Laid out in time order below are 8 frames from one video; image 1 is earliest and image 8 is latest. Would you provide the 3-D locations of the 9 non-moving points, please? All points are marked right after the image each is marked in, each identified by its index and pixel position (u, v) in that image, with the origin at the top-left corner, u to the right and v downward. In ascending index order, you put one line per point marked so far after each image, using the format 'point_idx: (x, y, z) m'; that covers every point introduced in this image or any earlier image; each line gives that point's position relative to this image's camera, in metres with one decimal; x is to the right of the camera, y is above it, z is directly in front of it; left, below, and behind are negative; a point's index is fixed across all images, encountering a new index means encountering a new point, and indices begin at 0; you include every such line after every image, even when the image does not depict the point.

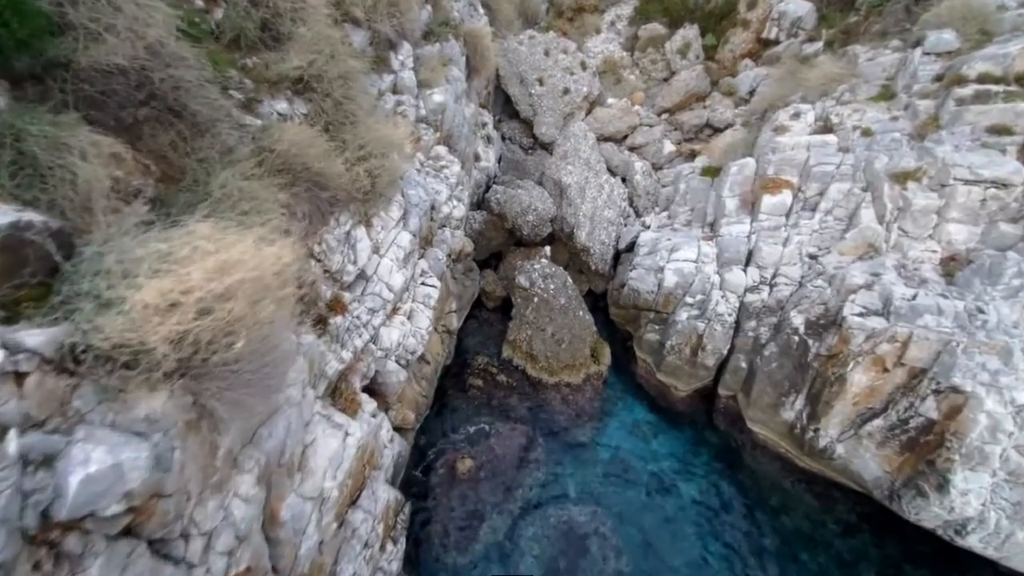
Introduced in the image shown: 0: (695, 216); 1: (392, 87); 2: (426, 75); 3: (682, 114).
0: (+3.3, +1.3, +9.3) m
1: (-1.6, +2.7, +7.0) m
2: (-1.2, +3.0, +7.5) m
3: (+3.8, +3.9, +11.5) m
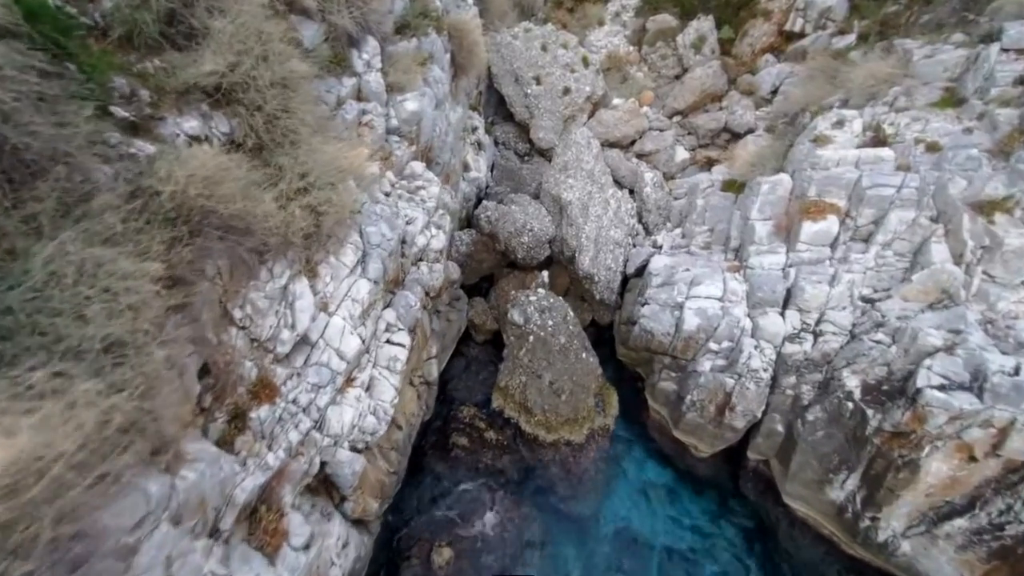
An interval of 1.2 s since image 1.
0: (+3.1, +0.7, +8.0) m
1: (-1.7, +2.1, +5.7) m
2: (-1.4, +2.5, +6.2) m
3: (+3.6, +3.4, +10.2) m
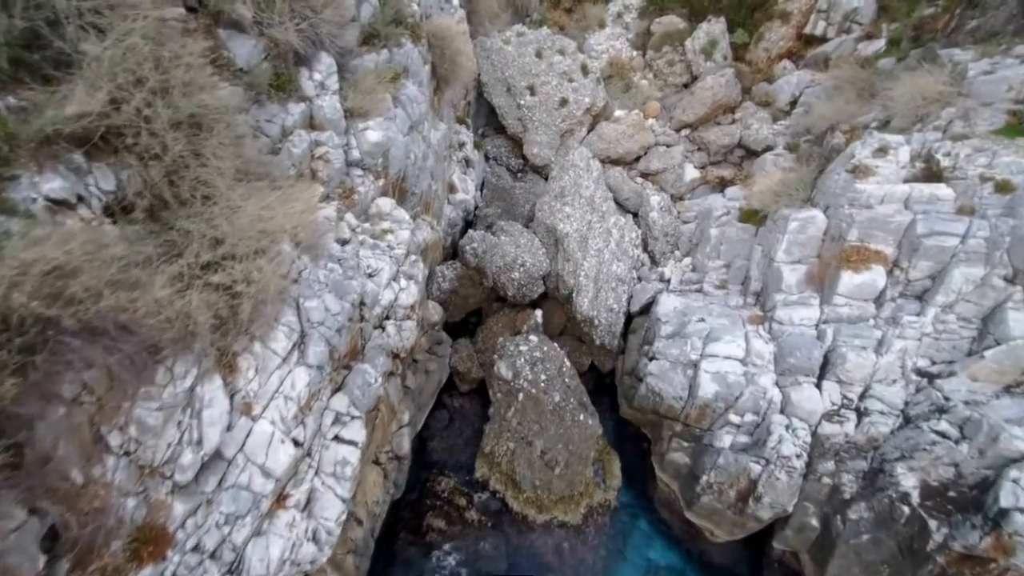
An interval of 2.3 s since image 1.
0: (+3.0, +0.1, +7.1) m
1: (-1.9, +1.5, +4.7) m
2: (-1.5, +1.9, +5.2) m
3: (+3.5, +2.8, +9.2) m
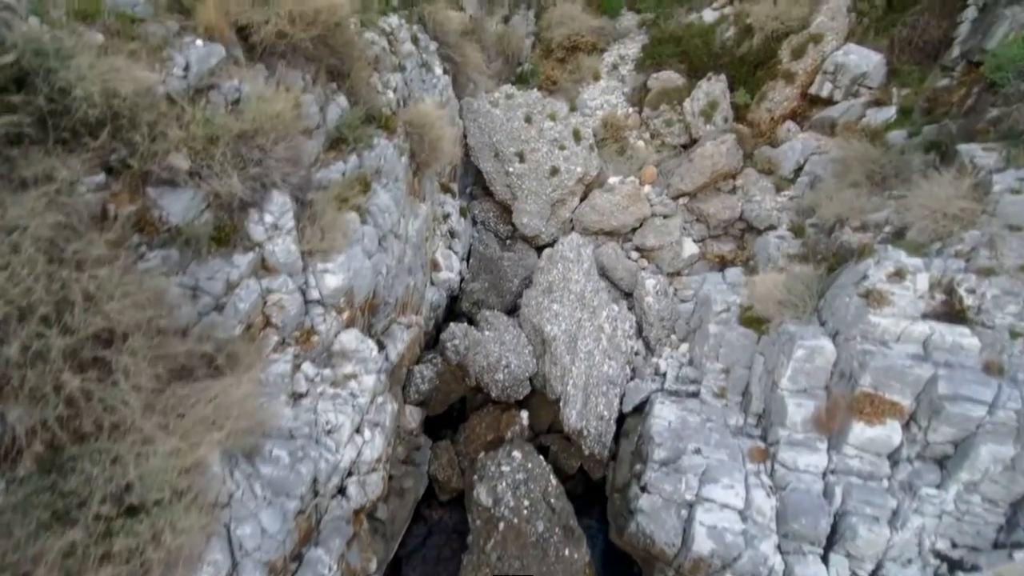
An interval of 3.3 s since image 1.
0: (+2.8, -1.2, +6.6) m
1: (-2.1, +0.1, +4.2) m
2: (-1.7, +0.5, +4.7) m
3: (+3.3, +1.5, +8.7) m
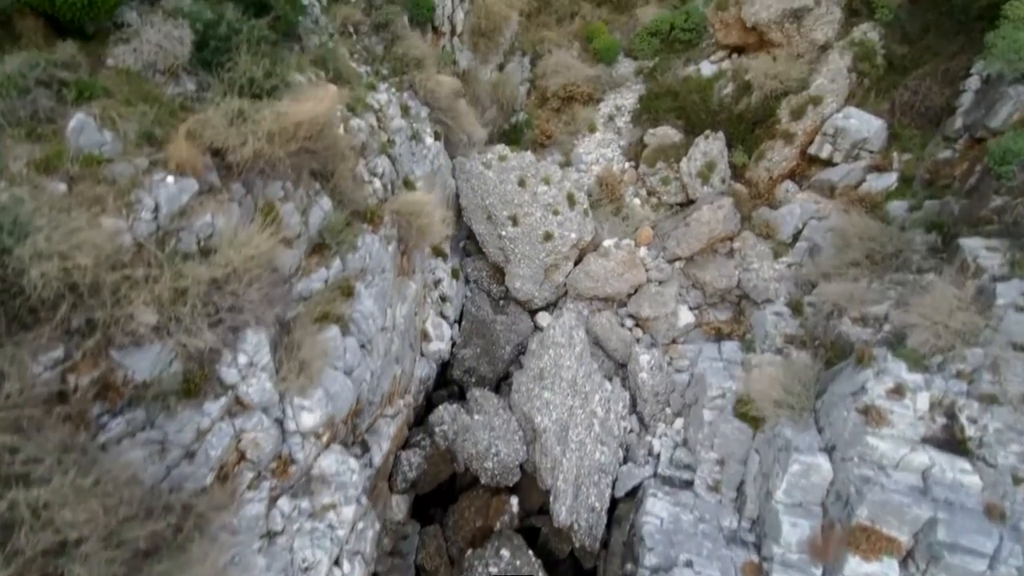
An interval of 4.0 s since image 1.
0: (+2.6, -2.4, +6.4) m
1: (-2.2, -1.0, +4.1) m
2: (-1.9, -0.6, +4.5) m
3: (+3.2, +0.3, +8.5) m
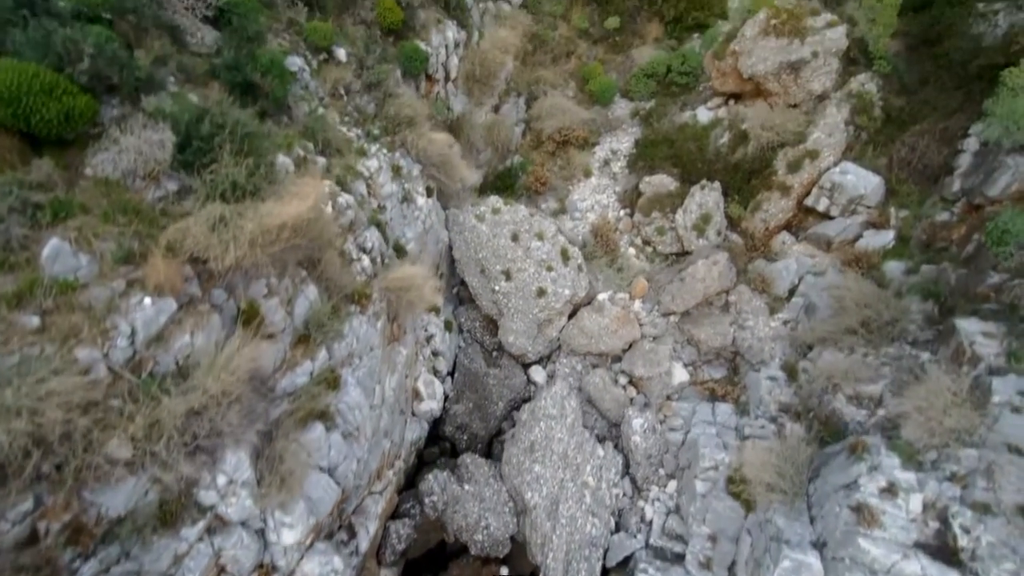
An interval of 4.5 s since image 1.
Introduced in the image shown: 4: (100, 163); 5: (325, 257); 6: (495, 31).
0: (+2.5, -3.3, +6.3) m
1: (-2.4, -1.9, +4.0) m
2: (-2.0, -1.5, +4.5) m
3: (+3.0, -0.6, +8.5) m
4: (-3.5, +1.0, +4.4) m
5: (-1.9, +0.3, +5.4) m
6: (-0.4, +5.0, +10.3) m
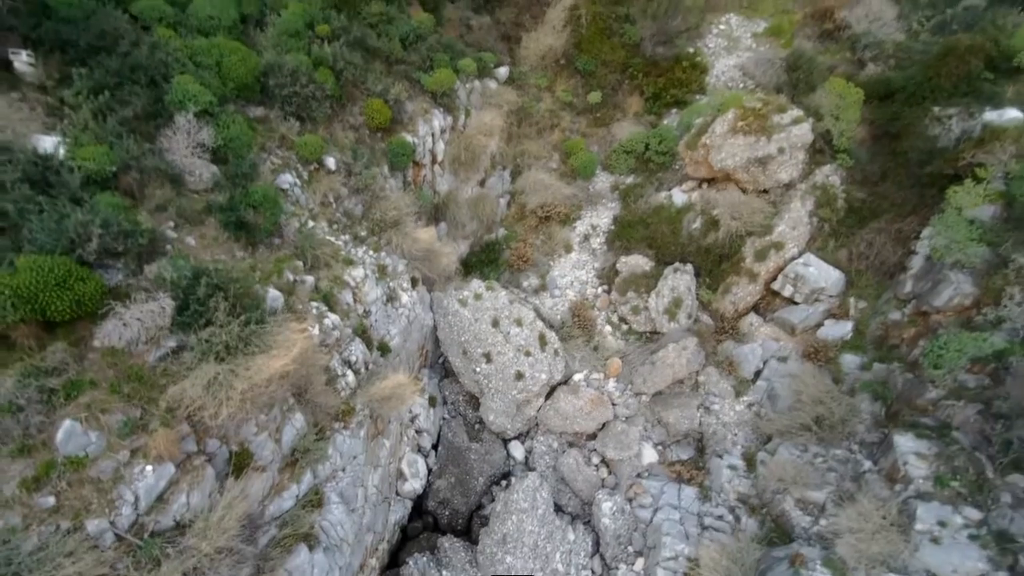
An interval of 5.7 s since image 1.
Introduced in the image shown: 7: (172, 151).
0: (+2.1, -4.8, +6.9) m
1: (-2.7, -3.3, +4.5) m
2: (-2.3, -3.0, +5.0) m
3: (+2.7, -2.0, +9.0) m
4: (-3.9, -0.4, +5.0) m
5: (-2.3, -1.1, +5.9) m
6: (-0.7, +3.6, +10.8) m
7: (-4.0, +1.6, +6.2) m
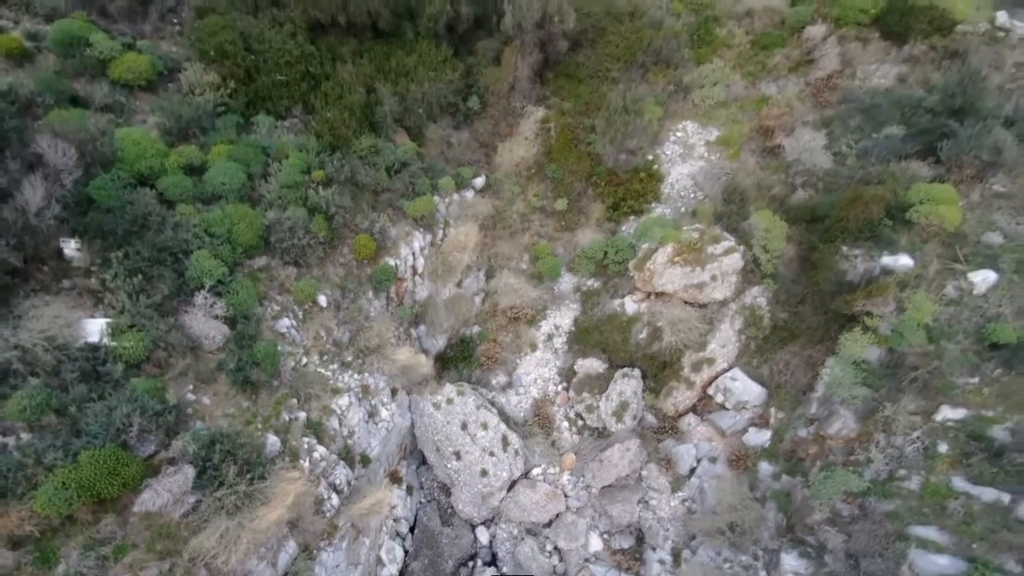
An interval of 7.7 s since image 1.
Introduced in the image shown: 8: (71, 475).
0: (+1.4, -6.9, +8.2) m
1: (-3.4, -5.4, +5.9) m
2: (-3.0, -5.1, +6.4) m
3: (+2.0, -4.2, +10.4) m
4: (-4.5, -2.5, +6.4) m
5: (-3.0, -3.2, +7.3) m
6: (-1.3, +1.4, +12.2) m
7: (-4.7, -0.5, +7.6) m
8: (-5.2, -2.1, +6.1) m
